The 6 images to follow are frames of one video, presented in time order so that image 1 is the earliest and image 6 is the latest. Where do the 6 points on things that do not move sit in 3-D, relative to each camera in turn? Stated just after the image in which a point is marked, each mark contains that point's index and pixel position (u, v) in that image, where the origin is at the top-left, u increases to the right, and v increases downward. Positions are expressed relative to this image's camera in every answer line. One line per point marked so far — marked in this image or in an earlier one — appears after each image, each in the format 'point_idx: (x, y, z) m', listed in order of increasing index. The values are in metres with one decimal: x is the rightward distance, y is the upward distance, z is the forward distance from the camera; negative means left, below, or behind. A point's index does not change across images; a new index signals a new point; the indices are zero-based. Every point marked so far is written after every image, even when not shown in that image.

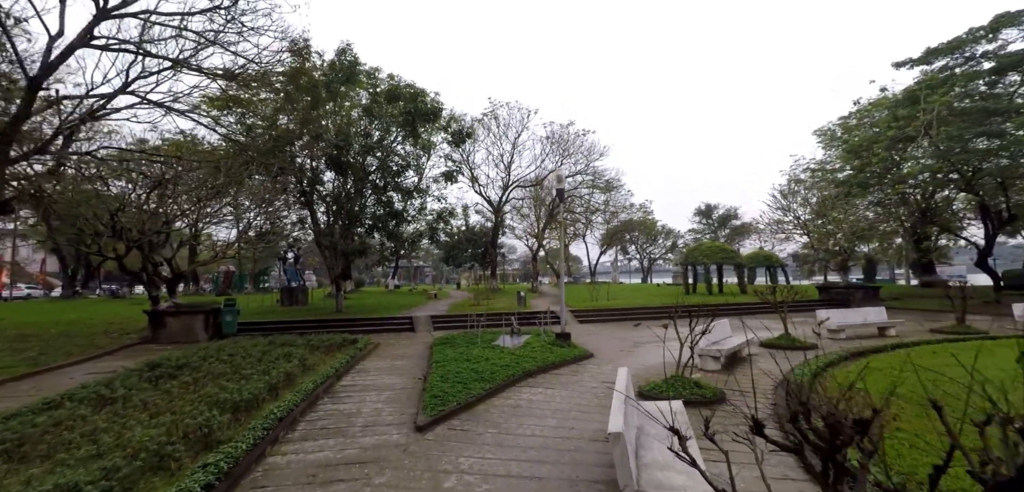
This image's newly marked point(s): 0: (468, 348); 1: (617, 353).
0: (-0.9, -2.1, +9.0) m
1: (+2.1, -2.2, +9.0) m
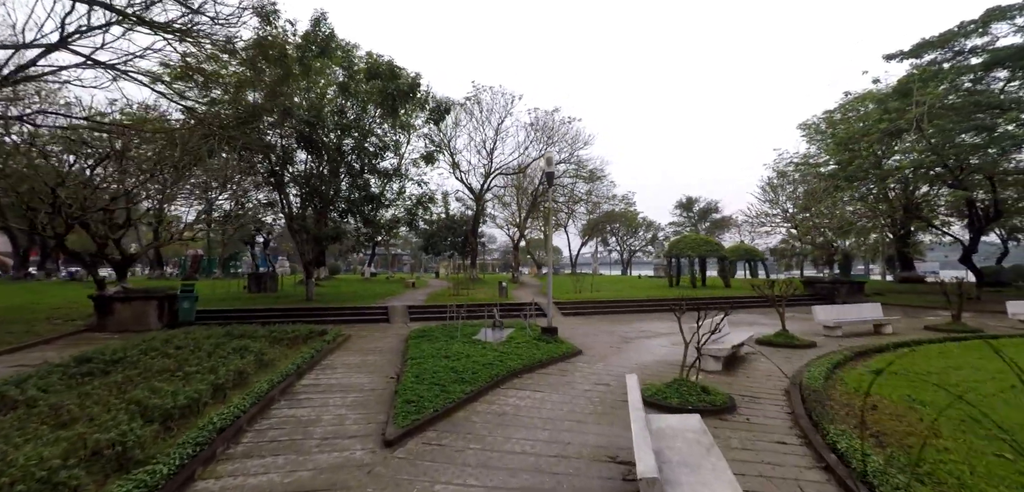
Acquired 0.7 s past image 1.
0: (-1.2, -1.8, +8.3) m
1: (+1.8, -2.0, +8.4) m
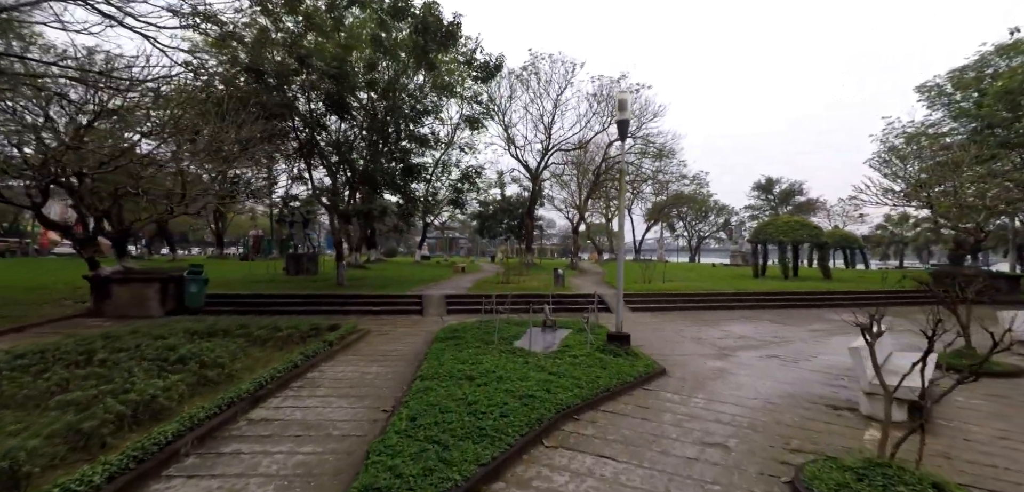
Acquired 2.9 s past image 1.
0: (-0.5, -1.5, +6.1) m
1: (+2.5, -1.6, +5.9) m
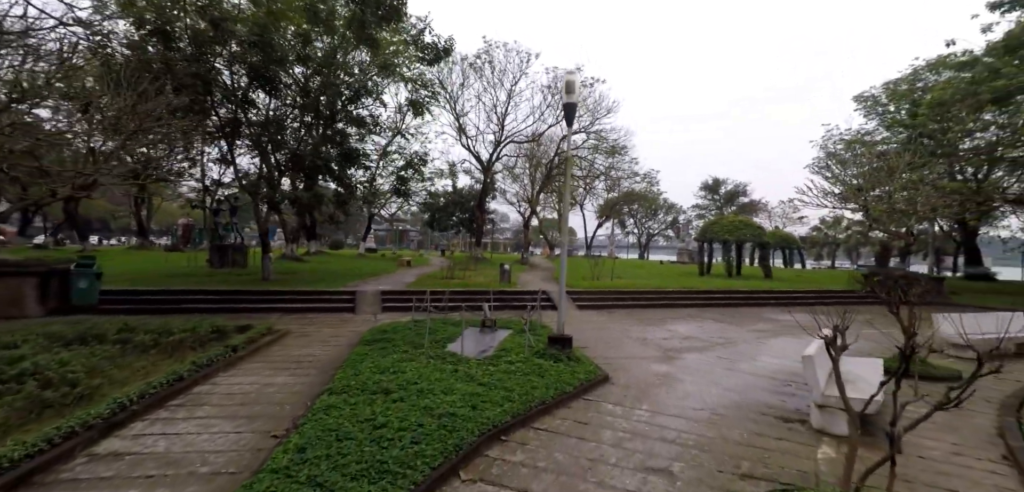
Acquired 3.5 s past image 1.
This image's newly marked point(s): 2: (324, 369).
0: (-1.3, -1.4, +5.4) m
1: (+1.7, -1.6, +5.5) m
2: (-2.5, -1.5, +5.9) m
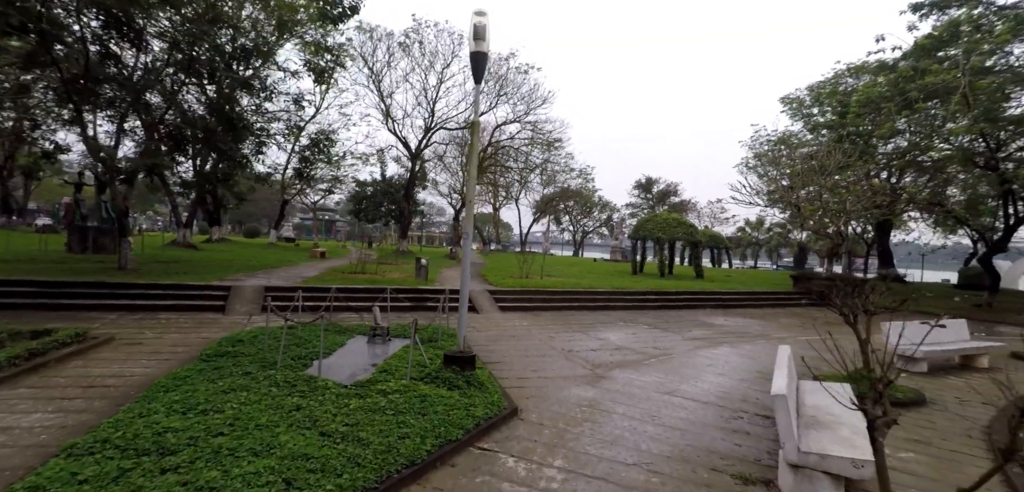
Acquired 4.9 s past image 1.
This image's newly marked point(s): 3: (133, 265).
0: (-2.4, -1.2, +3.8) m
1: (+0.5, -1.5, +4.3) m
2: (-3.6, -1.4, +4.2) m
3: (-9.7, -0.5, +11.7) m
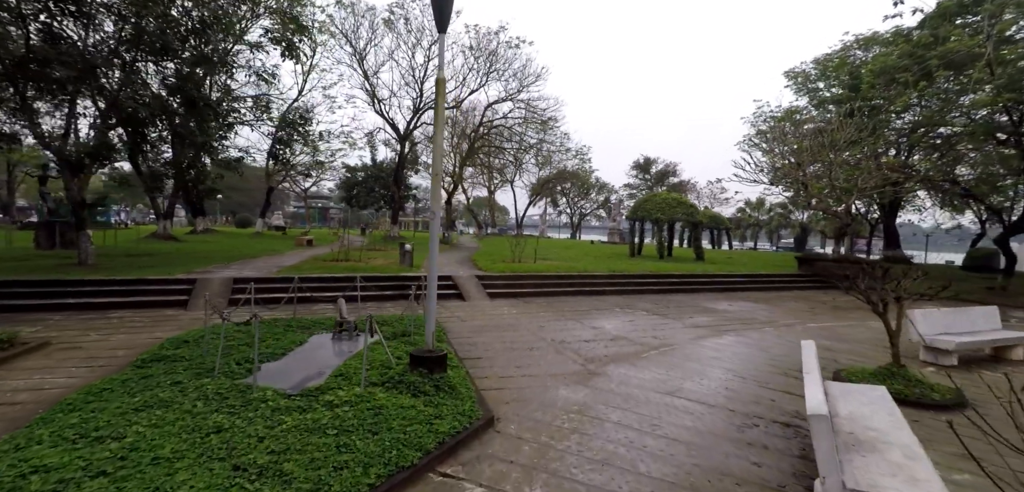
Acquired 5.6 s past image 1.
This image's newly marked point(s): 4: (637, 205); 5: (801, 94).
0: (-2.6, -1.1, +3.2) m
1: (+0.3, -1.4, +3.7) m
2: (-3.8, -1.3, +3.5) m
3: (-9.9, -0.3, +11.0) m
4: (+5.3, +1.8, +19.3) m
5: (+12.0, +6.5, +18.4) m
